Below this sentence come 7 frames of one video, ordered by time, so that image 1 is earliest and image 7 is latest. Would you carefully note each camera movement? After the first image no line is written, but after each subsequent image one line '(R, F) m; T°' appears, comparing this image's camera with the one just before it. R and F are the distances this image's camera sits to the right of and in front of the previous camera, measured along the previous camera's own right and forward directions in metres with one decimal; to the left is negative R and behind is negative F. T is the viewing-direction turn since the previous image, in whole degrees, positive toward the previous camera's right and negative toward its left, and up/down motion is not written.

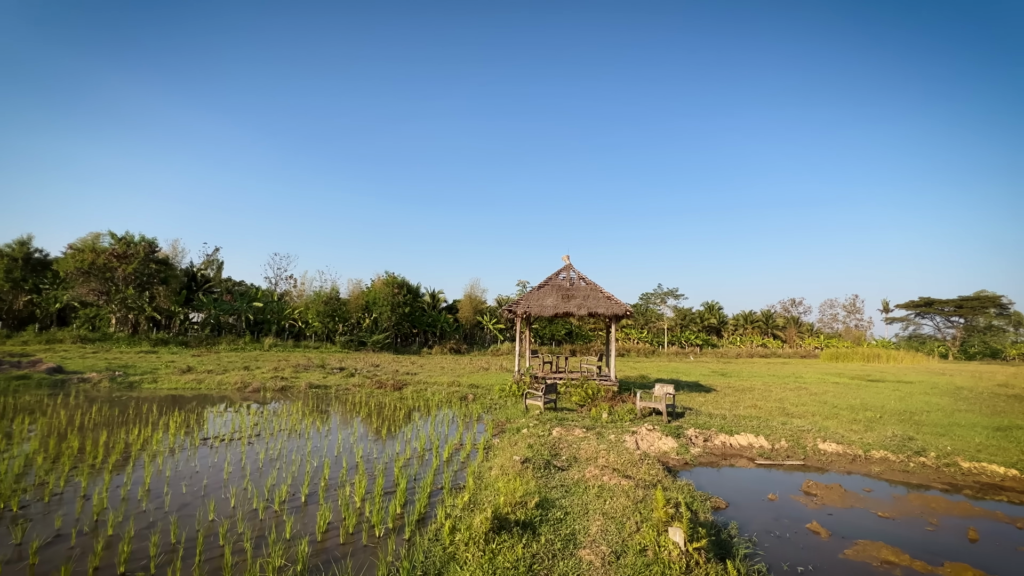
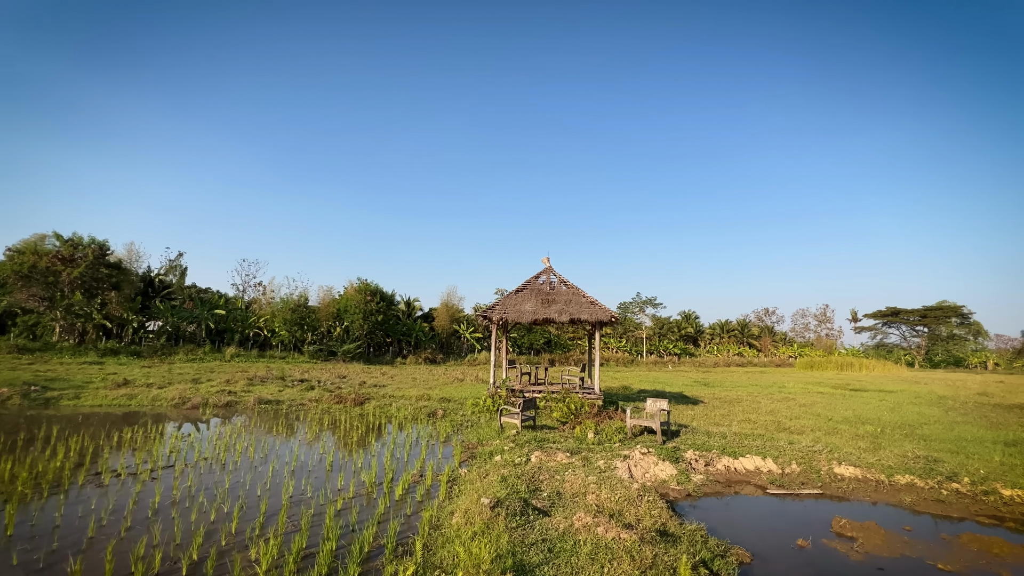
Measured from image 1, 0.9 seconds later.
(+0.1, +1.5) m; +3°
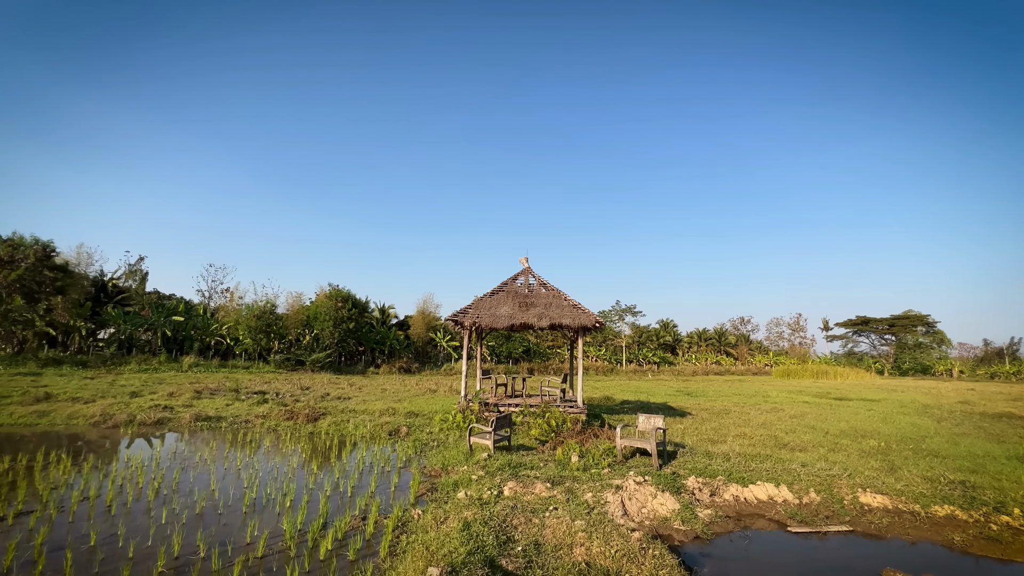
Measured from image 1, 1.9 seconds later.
(+0.1, +1.5) m; +2°
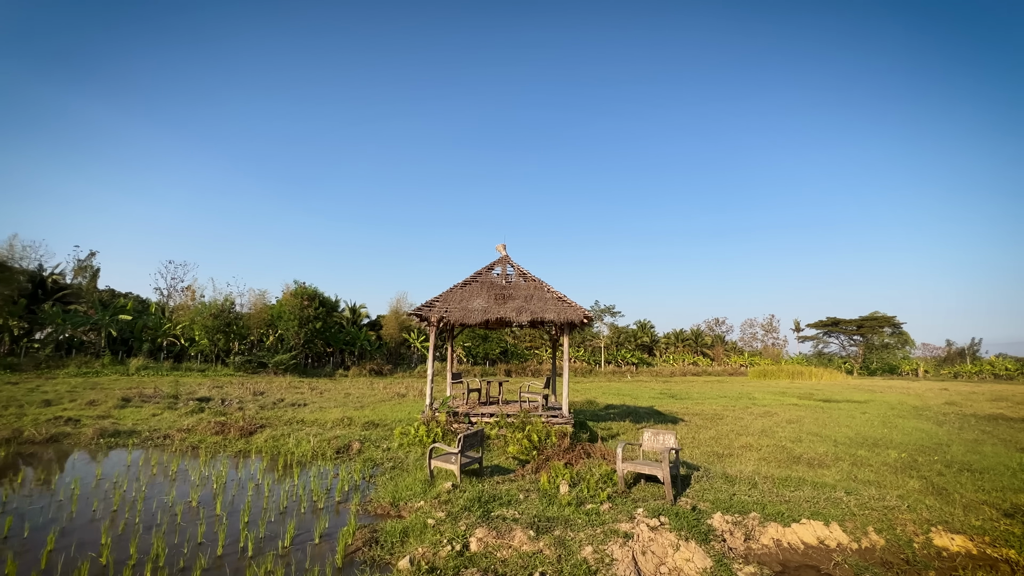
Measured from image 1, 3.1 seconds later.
(+0.1, +2.0) m; +3°
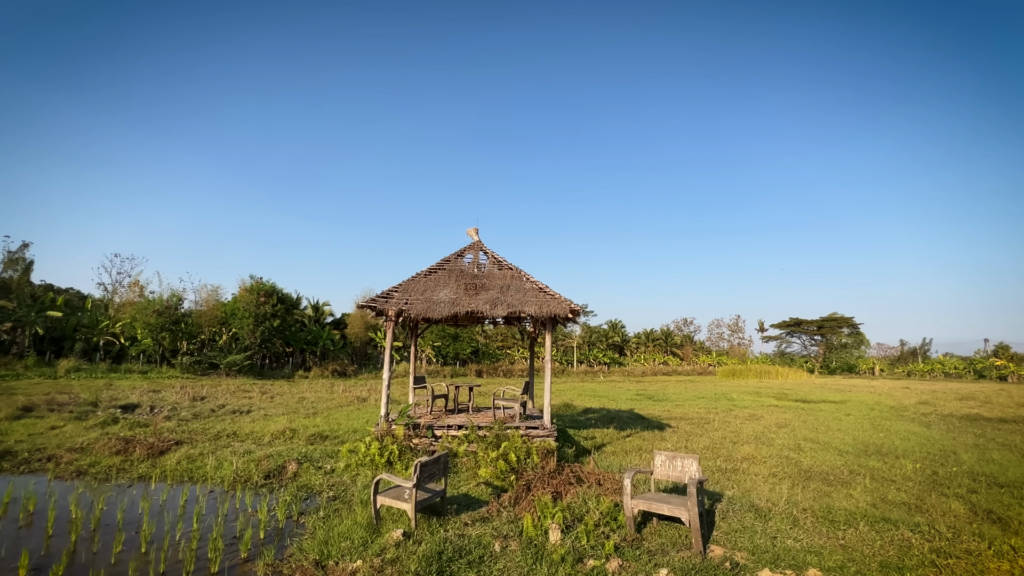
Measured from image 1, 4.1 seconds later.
(0.0, +1.8) m; +3°
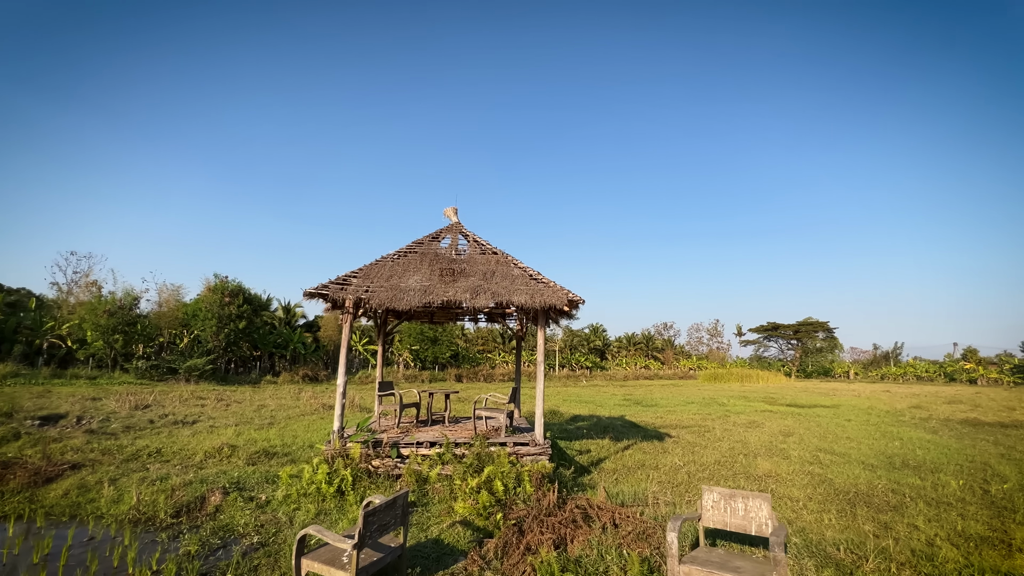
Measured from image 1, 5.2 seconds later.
(-0.1, +1.8) m; +2°
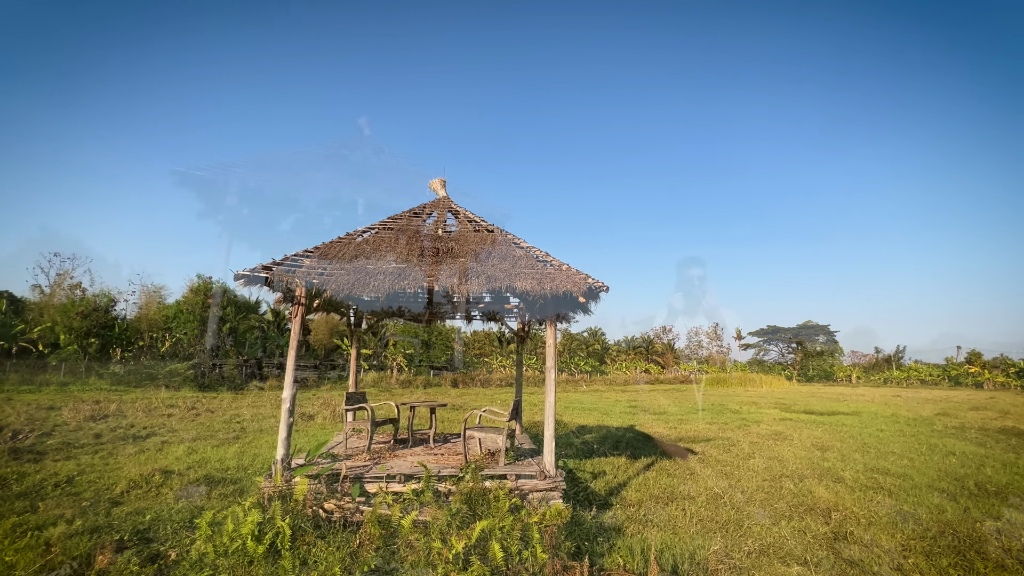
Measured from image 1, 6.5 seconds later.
(0.0, +1.9) m; 0°
